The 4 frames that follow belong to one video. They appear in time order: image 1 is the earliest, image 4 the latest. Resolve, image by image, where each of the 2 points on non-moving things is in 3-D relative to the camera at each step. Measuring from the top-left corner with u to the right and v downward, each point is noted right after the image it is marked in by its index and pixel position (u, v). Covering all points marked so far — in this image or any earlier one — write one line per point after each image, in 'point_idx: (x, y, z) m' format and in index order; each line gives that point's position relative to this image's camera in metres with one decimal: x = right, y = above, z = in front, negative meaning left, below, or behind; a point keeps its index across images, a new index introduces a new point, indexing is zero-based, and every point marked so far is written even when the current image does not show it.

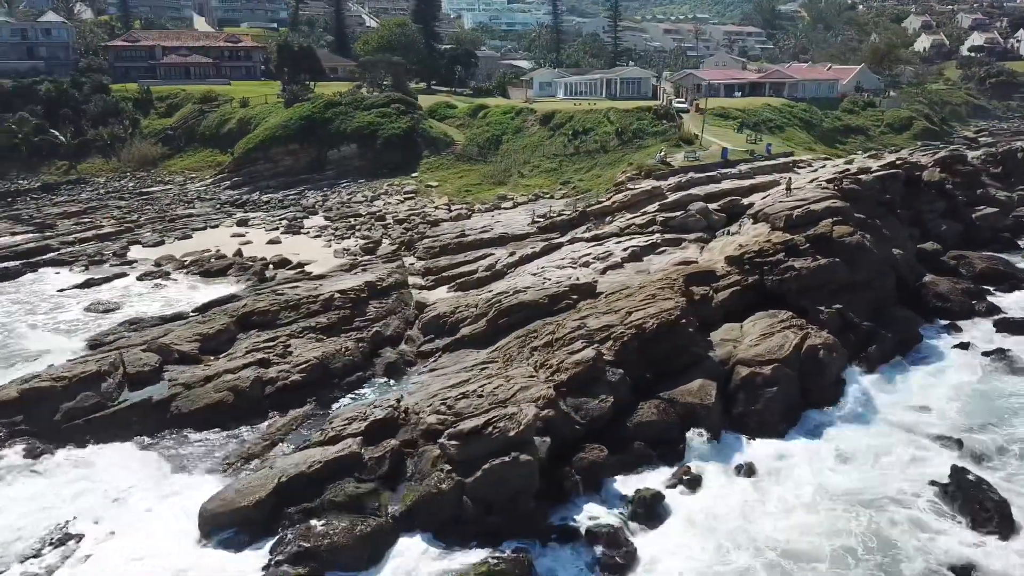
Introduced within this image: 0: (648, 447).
0: (+3.1, -3.6, +18.2) m
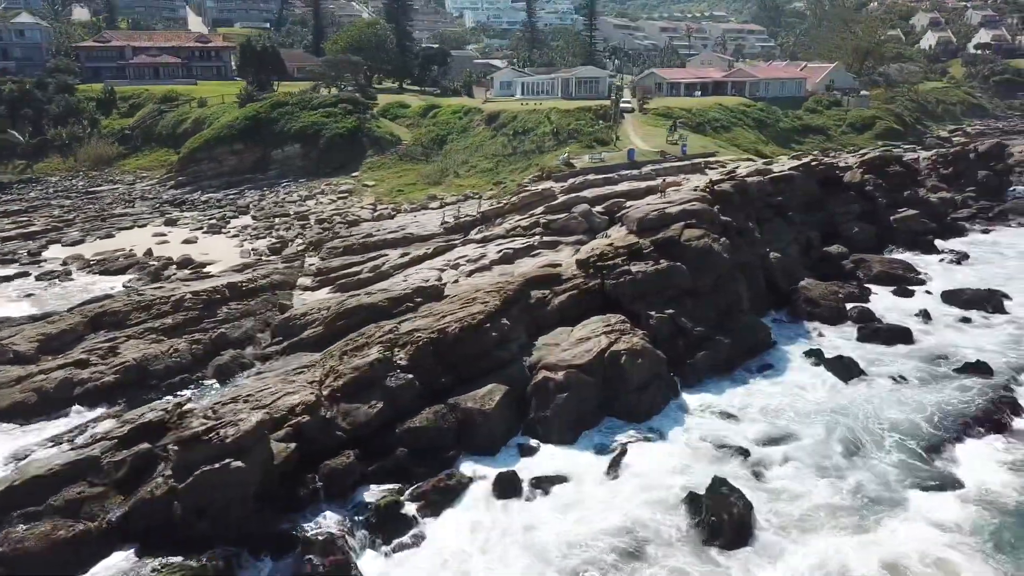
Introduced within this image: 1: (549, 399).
0: (-2.2, -3.8, +18.0) m
1: (+0.9, -2.8, +19.8) m
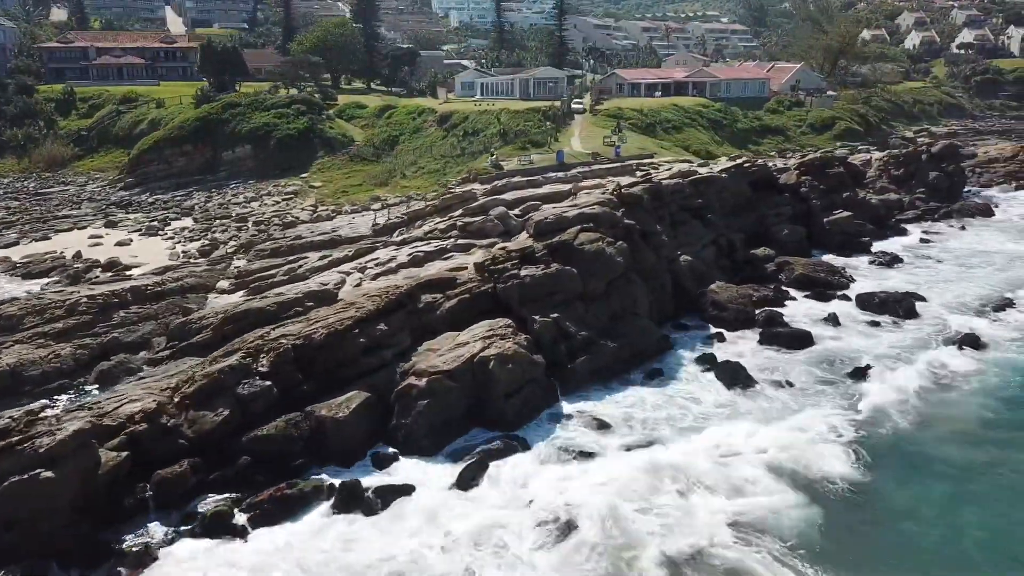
0: (-5.6, -3.9, +17.7) m
1: (-2.5, -2.9, +19.5) m
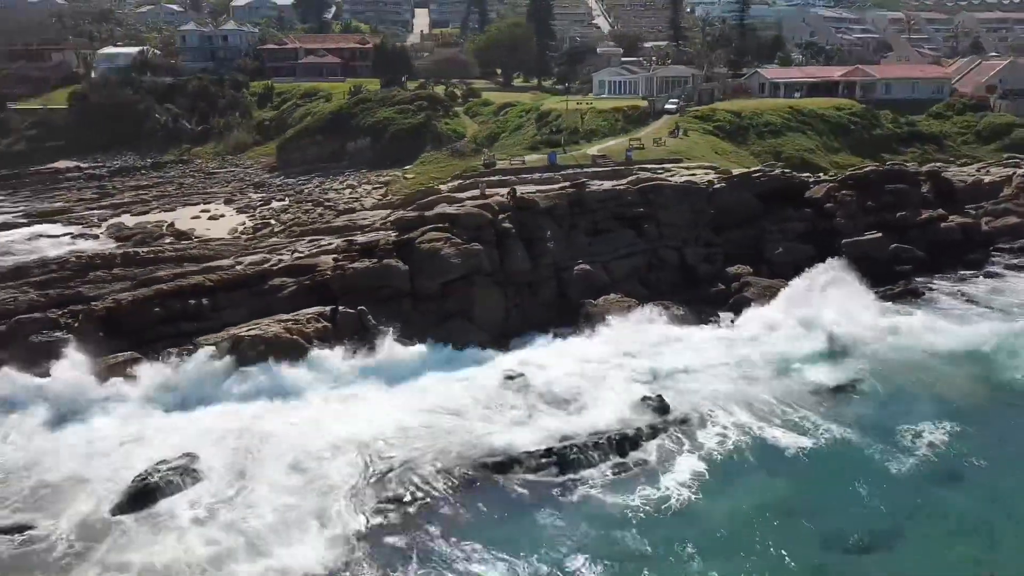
0: (-13.3, -3.0, +21.6) m
1: (-9.7, -2.3, +22.2) m
